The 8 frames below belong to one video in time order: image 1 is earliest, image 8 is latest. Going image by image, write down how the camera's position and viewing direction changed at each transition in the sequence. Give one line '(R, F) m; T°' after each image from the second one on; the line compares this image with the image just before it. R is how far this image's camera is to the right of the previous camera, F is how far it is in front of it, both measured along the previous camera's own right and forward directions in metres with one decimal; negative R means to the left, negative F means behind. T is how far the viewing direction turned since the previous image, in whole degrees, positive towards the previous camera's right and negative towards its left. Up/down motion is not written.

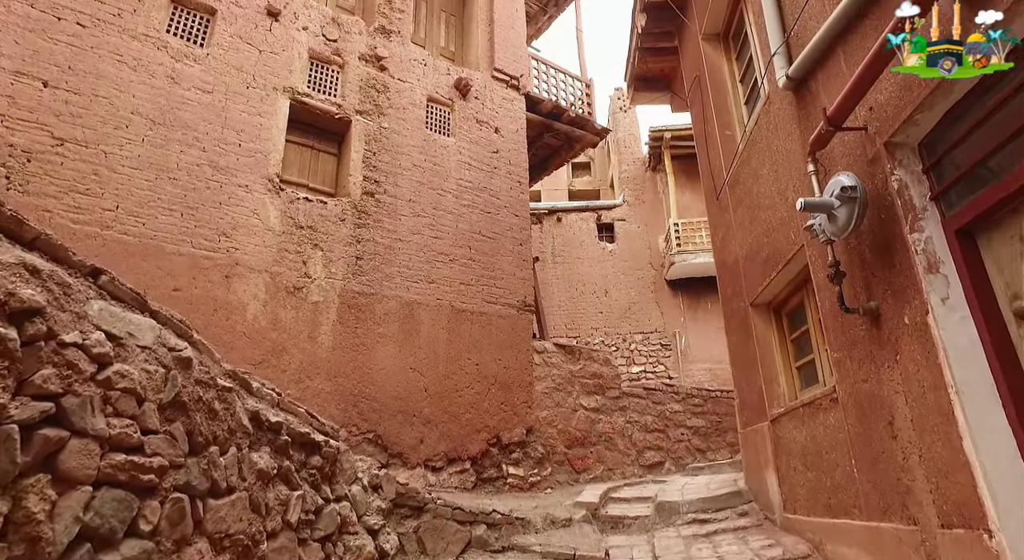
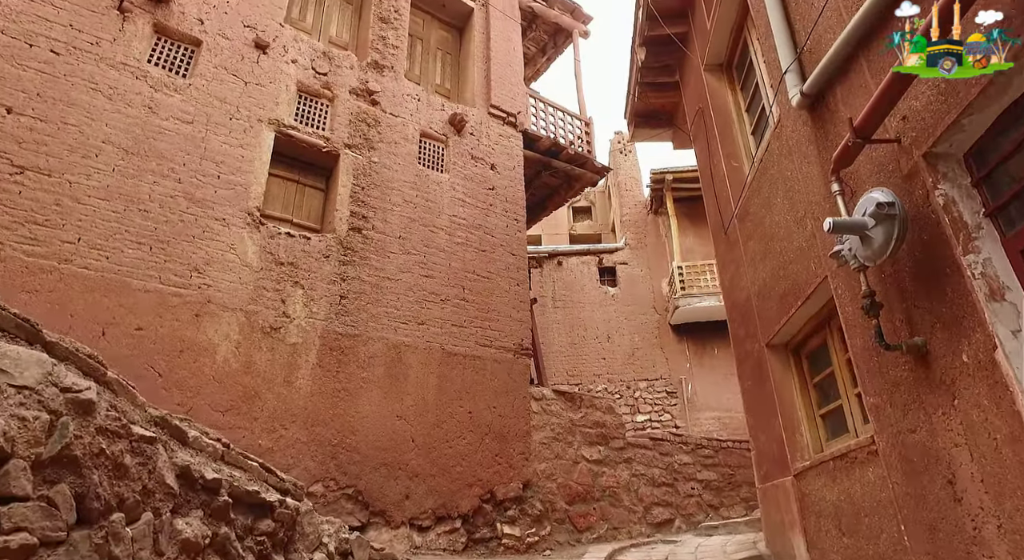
(+0.1, +0.4) m; 0°
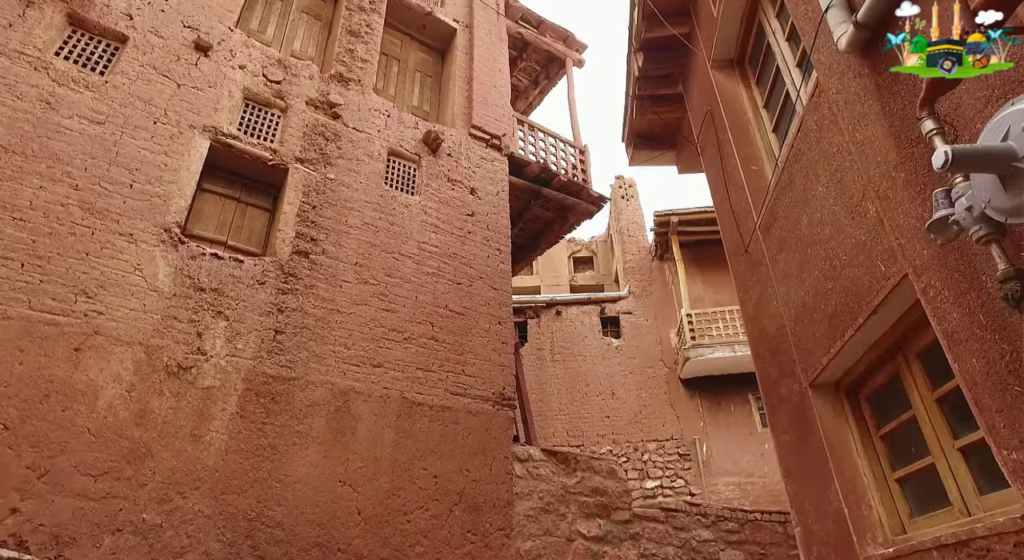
(+0.3, +1.1) m; -1°
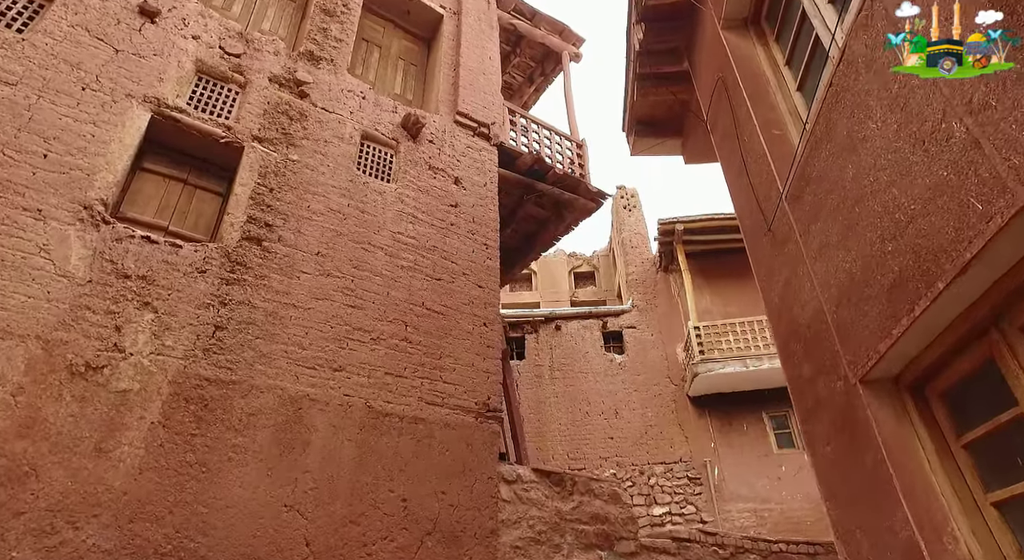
(+0.2, +0.7) m; 0°
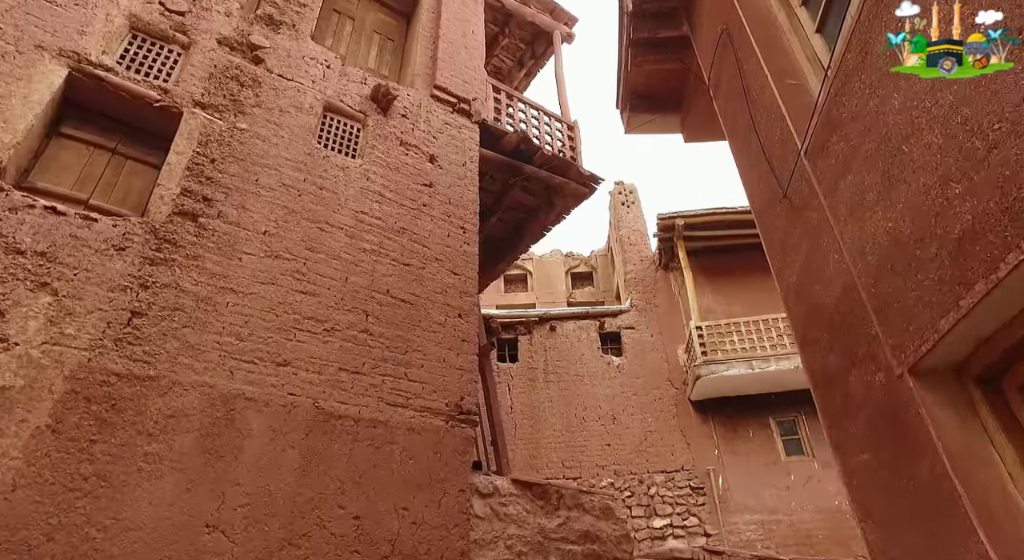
(+0.2, +0.6) m; 0°
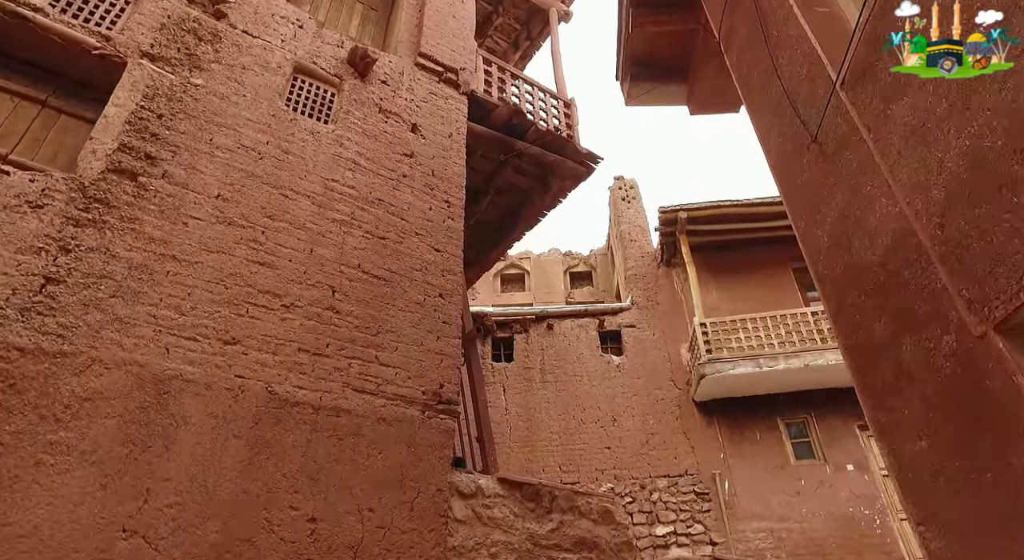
(+0.1, +0.5) m; 0°
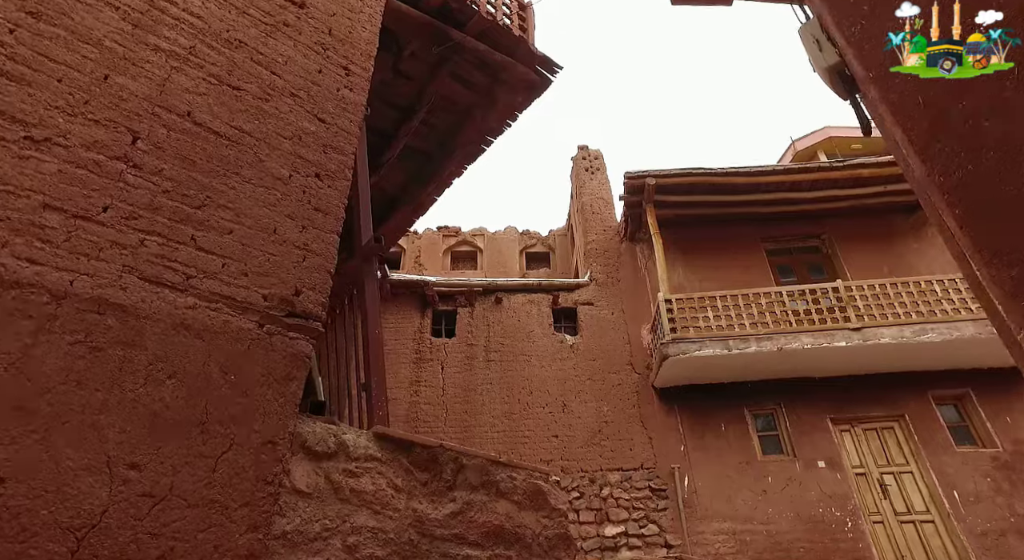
(+0.3, +1.2) m; +4°
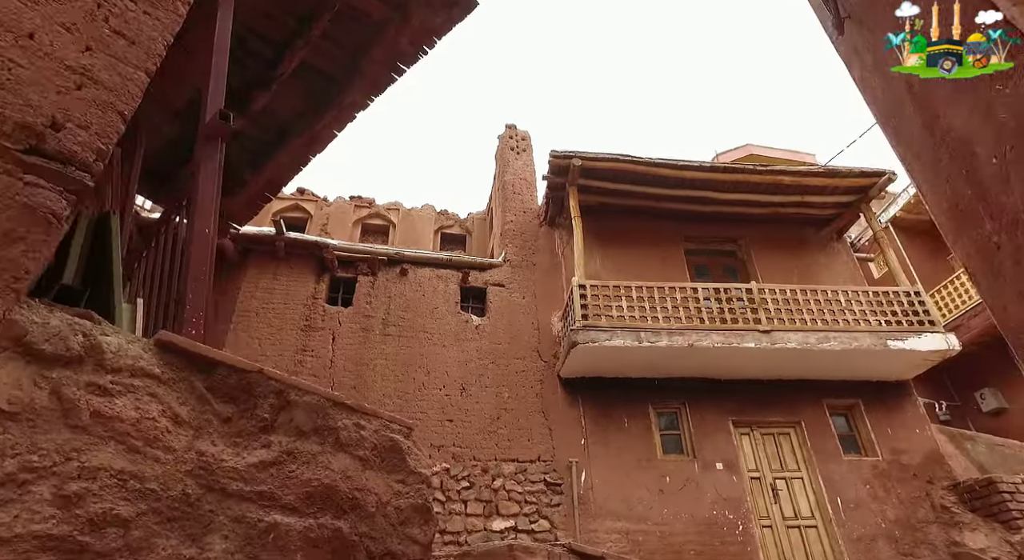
(+0.2, +0.7) m; +8°
